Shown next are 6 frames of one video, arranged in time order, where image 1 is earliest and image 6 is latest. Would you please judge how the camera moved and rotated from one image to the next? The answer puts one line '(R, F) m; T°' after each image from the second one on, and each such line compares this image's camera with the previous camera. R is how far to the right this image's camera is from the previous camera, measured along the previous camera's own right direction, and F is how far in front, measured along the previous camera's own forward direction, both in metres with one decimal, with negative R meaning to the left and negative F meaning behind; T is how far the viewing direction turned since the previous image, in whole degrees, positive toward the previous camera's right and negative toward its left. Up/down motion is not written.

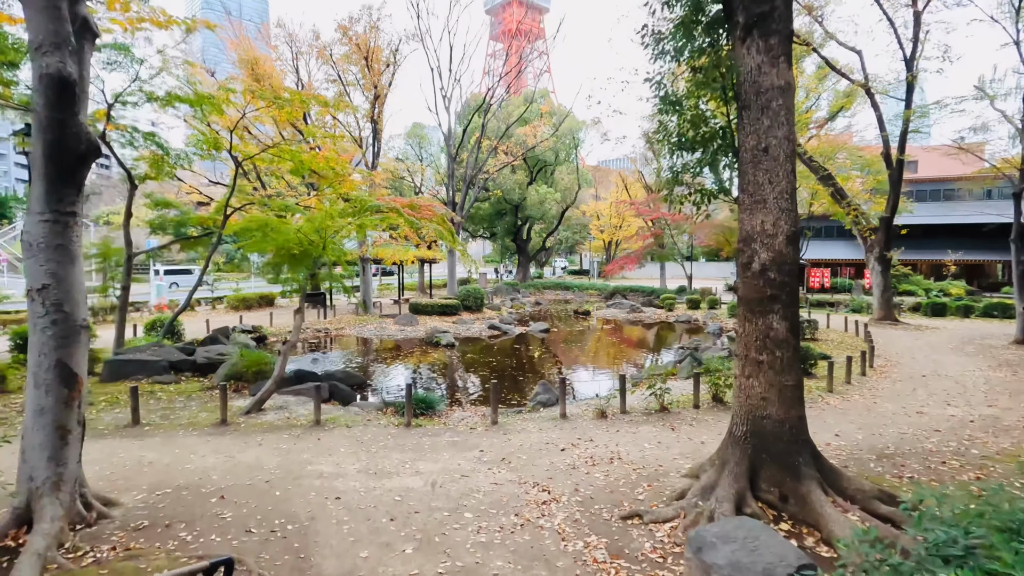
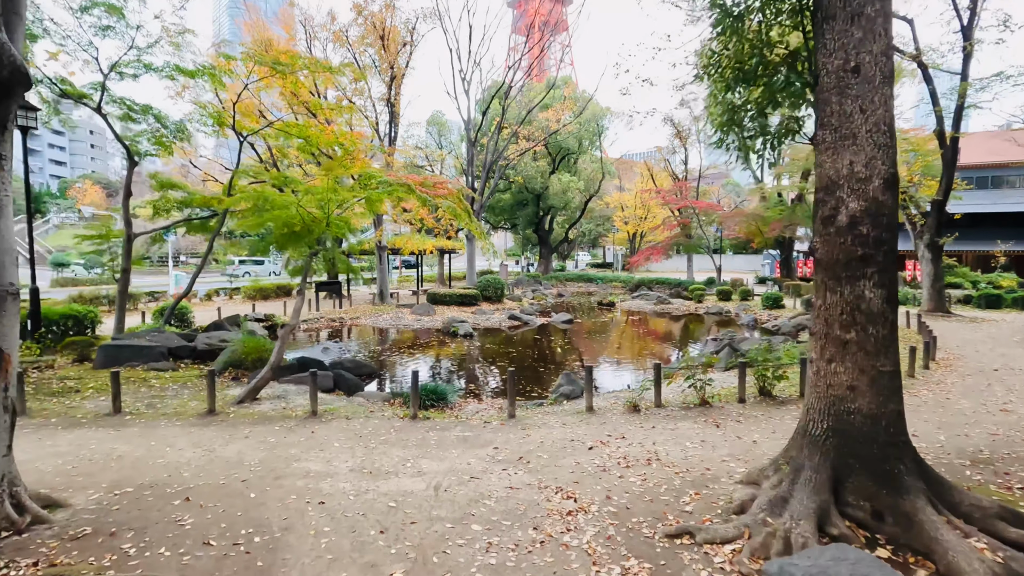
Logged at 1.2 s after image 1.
(0.0, +0.8) m; -2°
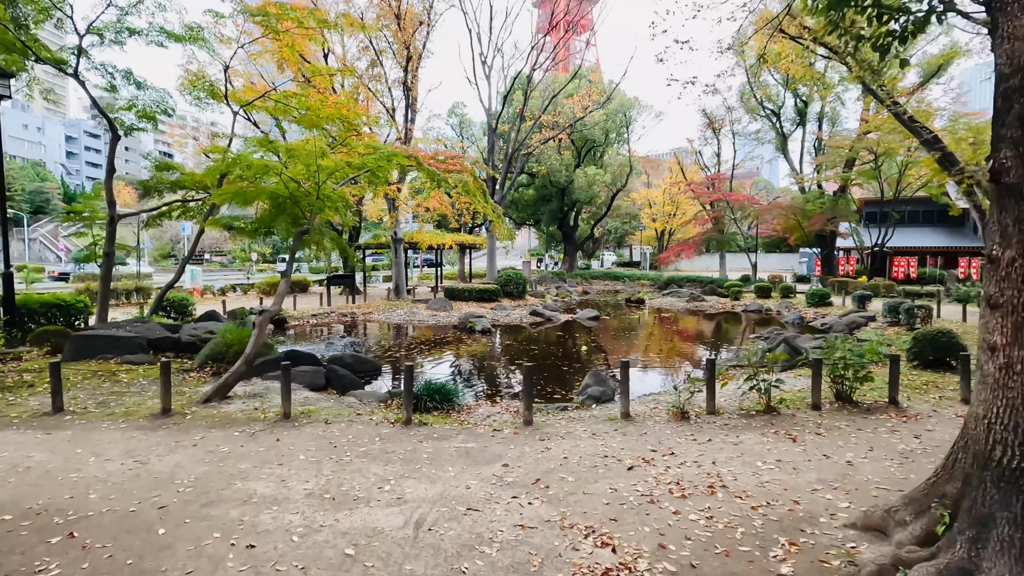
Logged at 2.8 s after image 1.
(+0.1, +1.2) m; -3°
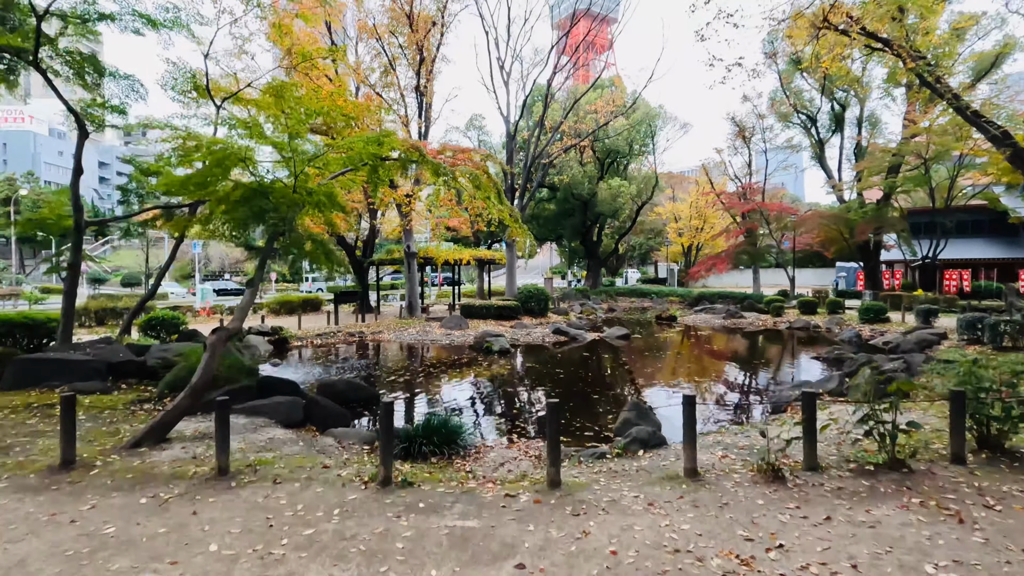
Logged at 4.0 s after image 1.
(0.0, +1.4) m; -2°
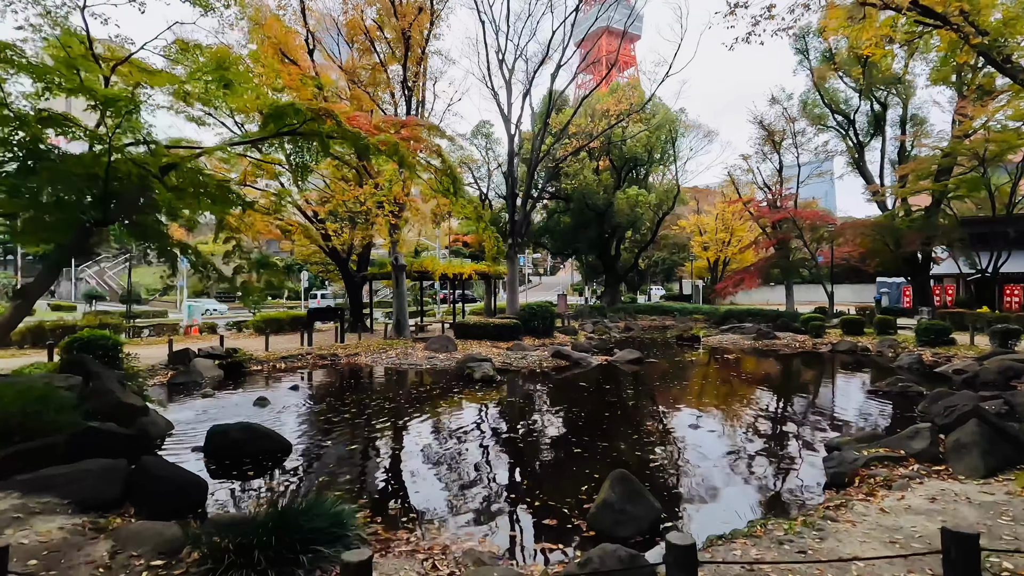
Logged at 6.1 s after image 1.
(+0.8, +2.0) m; -3°
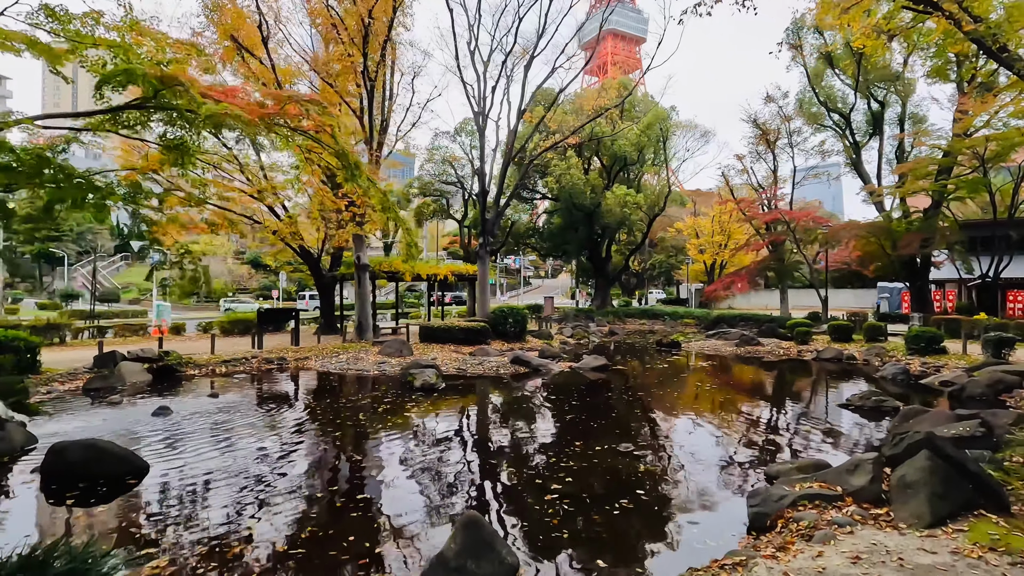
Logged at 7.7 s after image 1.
(+1.1, +0.8) m; -1°
